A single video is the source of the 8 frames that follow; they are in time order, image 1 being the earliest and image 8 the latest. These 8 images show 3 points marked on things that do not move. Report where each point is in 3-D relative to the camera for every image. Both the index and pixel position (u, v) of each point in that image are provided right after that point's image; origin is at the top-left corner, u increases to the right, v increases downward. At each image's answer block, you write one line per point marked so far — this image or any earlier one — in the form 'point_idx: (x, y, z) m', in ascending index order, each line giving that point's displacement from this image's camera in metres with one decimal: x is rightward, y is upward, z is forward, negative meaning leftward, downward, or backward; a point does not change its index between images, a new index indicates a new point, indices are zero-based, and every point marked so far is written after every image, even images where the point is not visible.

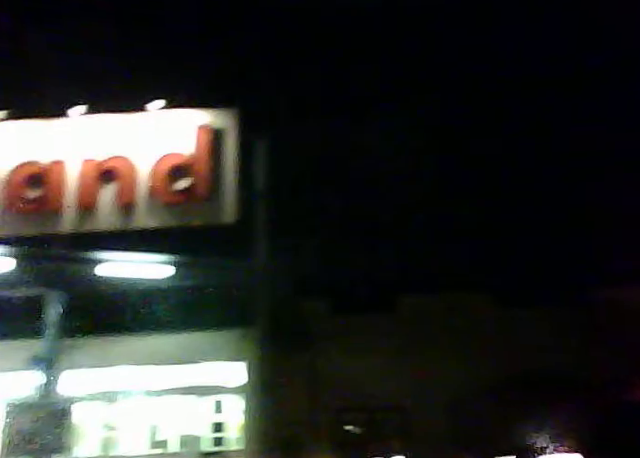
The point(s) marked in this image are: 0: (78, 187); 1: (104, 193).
0: (-3.2, +0.5, +9.4) m
1: (-2.8, +0.5, +9.3) m
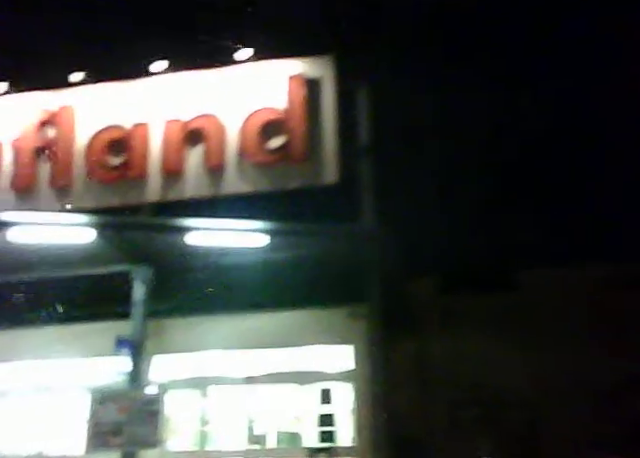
0: (-1.9, +0.9, +8.5) m
1: (-1.5, +0.9, +8.4) m
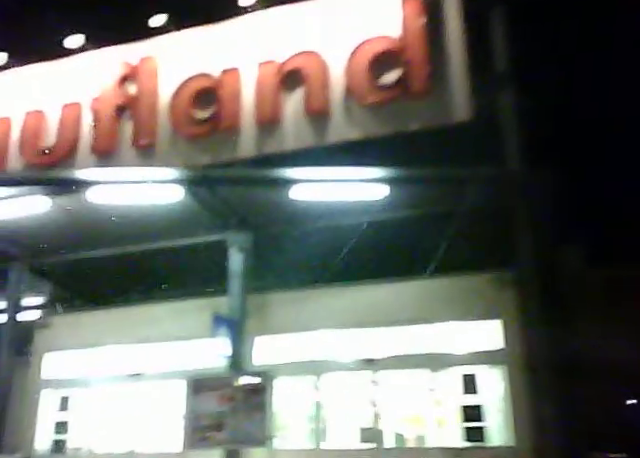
0: (-0.7, +1.3, +7.2) m
1: (-0.3, +1.3, +7.1) m
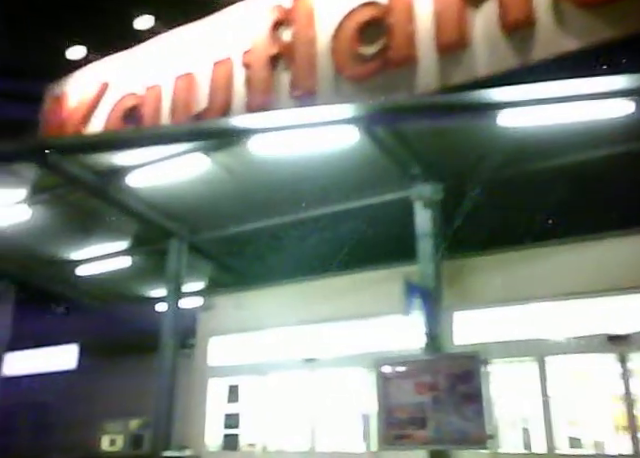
0: (+0.9, +1.7, +5.9) m
1: (+1.3, +1.7, +5.7) m
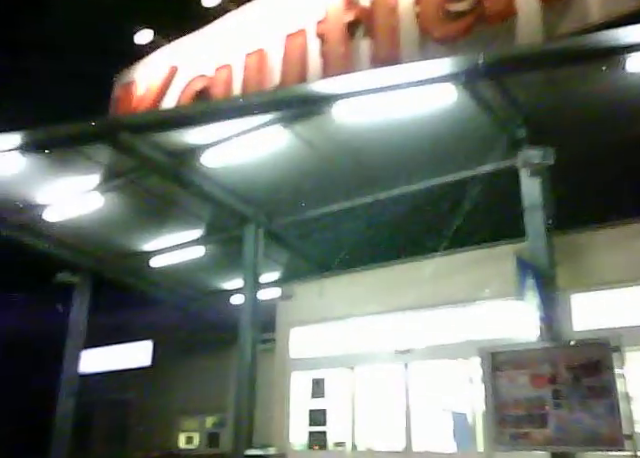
0: (+1.6, +1.9, +5.3) m
1: (+1.9, +1.9, +5.0) m
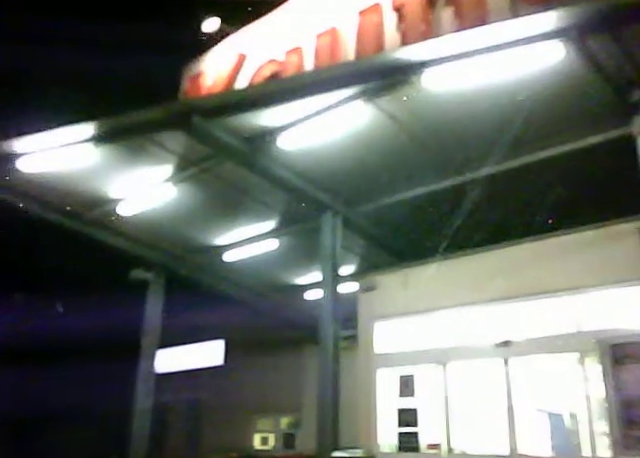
0: (+2.1, +2.1, +4.7) m
1: (+2.4, +2.0, +4.4) m
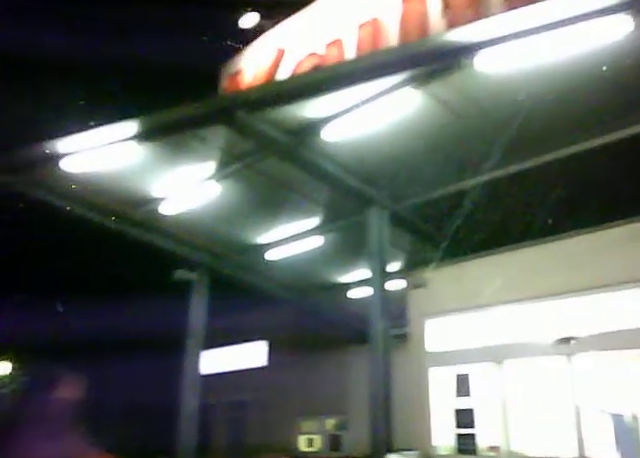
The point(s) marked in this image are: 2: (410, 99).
0: (+2.4, +2.2, +4.4) m
1: (+2.7, +2.1, +4.1) m
2: (+0.6, +0.9, +4.7) m
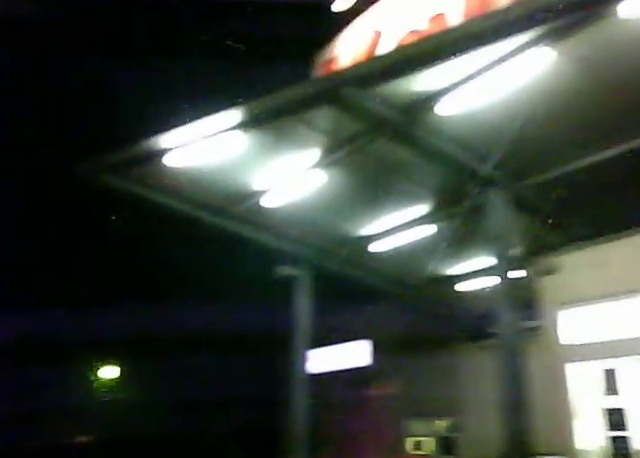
0: (+3.0, +2.4, +3.7) m
1: (+3.2, +2.3, +3.3) m
2: (+1.3, +1.0, +4.2) m
